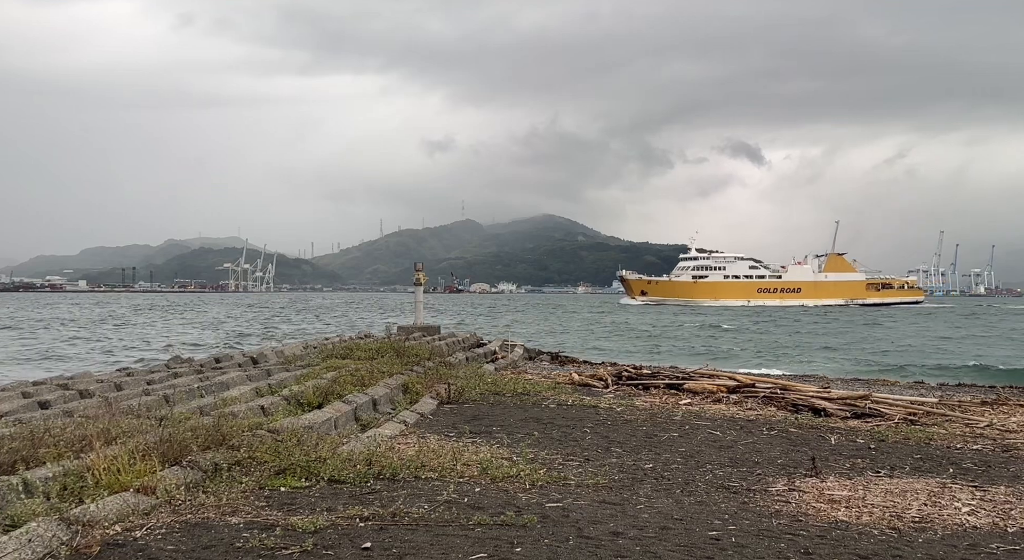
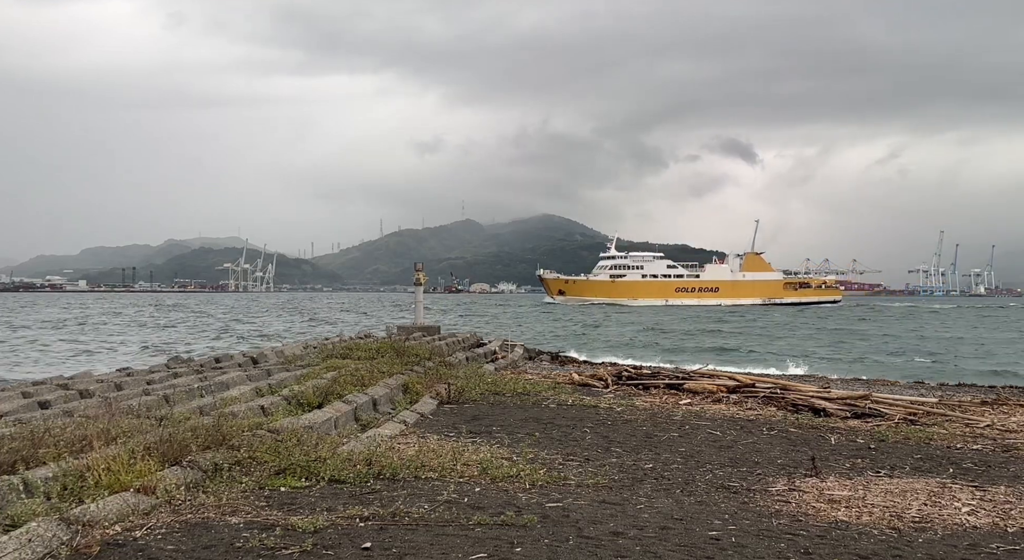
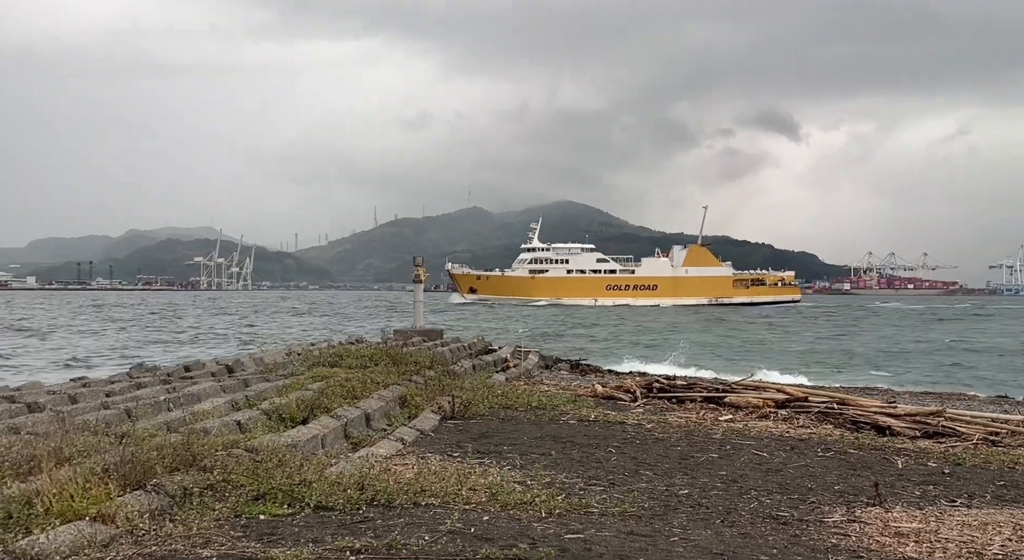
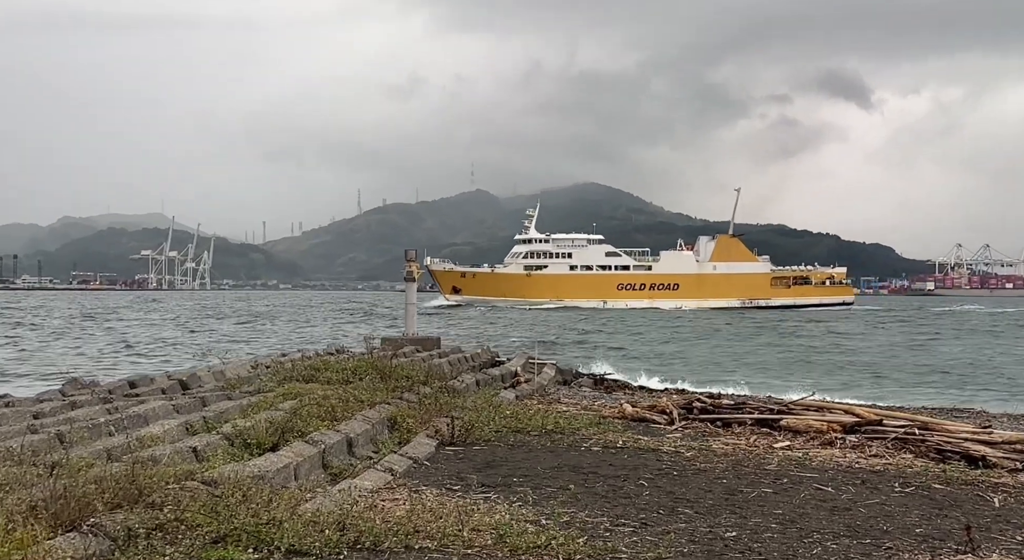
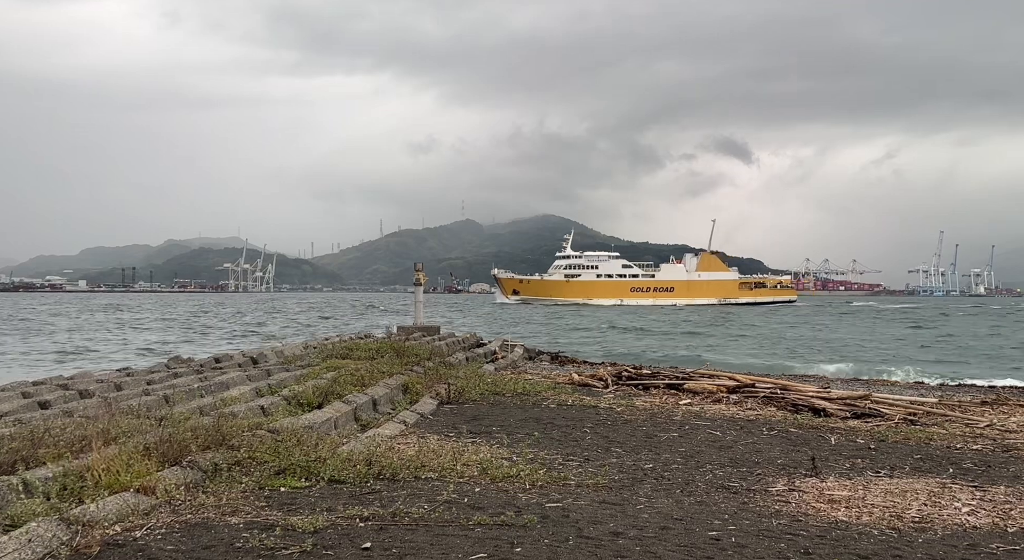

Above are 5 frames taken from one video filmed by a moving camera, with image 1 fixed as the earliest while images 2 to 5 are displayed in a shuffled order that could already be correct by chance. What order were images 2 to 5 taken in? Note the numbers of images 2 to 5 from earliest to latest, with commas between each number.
2, 5, 3, 4
